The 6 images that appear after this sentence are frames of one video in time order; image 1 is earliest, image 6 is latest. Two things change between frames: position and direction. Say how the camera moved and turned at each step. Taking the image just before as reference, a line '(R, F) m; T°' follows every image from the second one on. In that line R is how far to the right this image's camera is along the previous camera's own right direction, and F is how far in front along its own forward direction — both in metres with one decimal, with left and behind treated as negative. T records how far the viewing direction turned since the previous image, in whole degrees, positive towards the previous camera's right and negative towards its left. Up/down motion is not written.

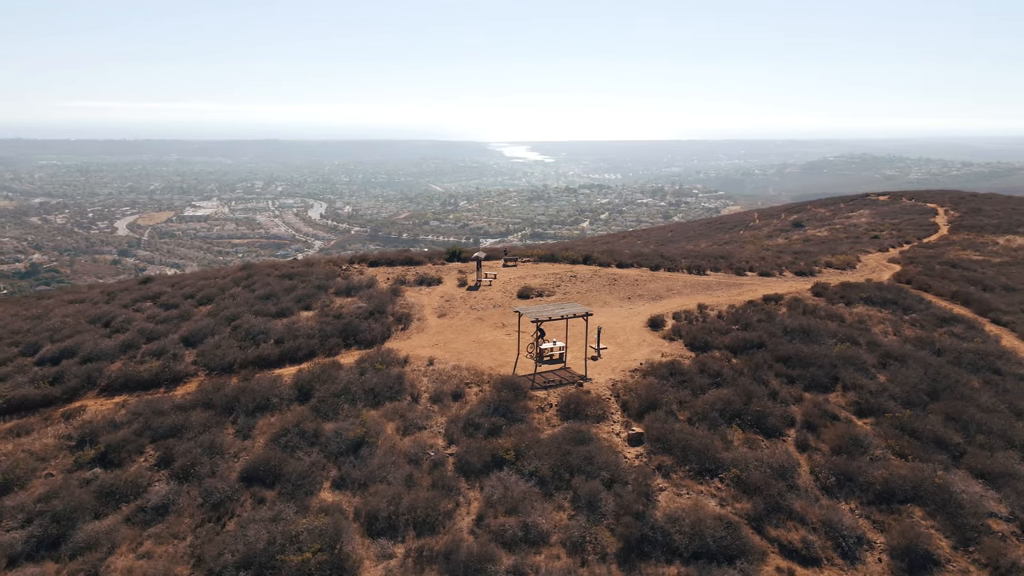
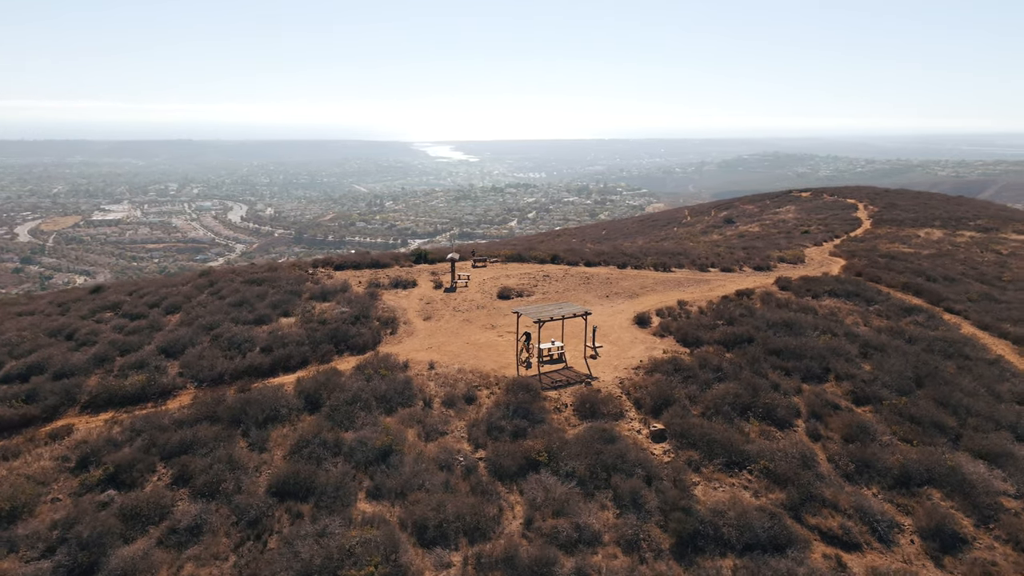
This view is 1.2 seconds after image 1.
(-1.5, +0.1) m; +5°
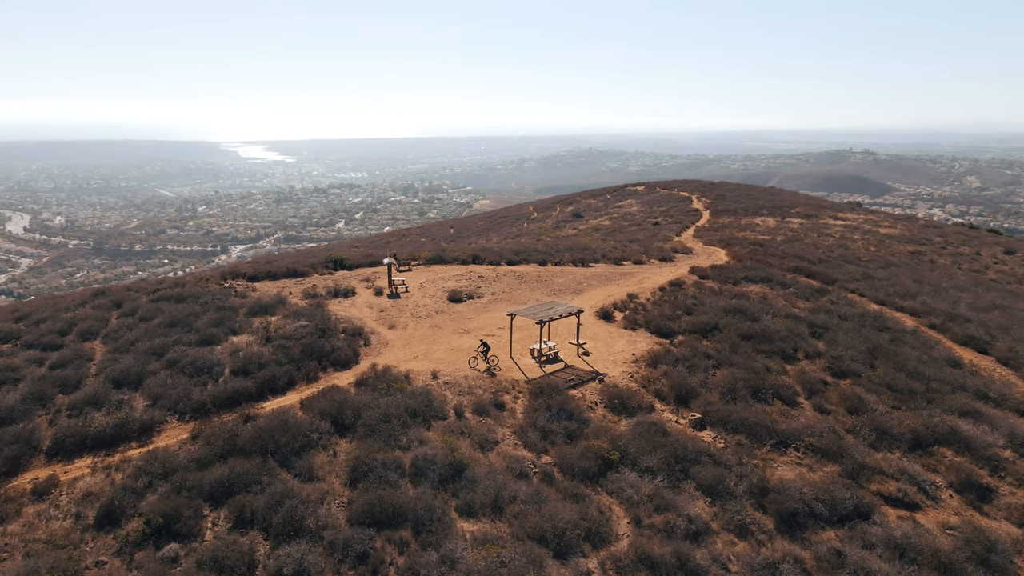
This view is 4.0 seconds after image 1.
(-3.4, +0.5) m; +13°
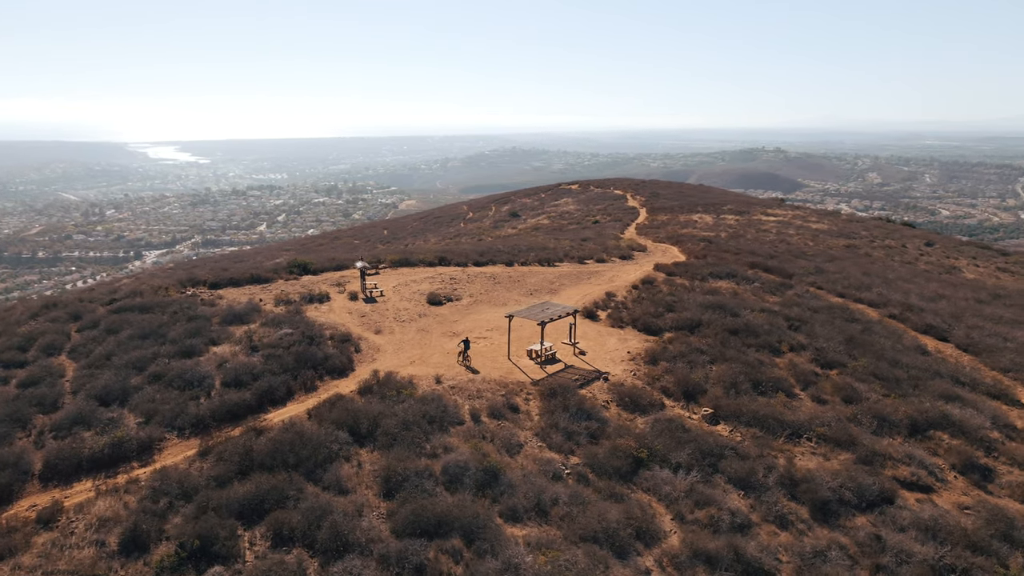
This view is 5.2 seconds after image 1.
(-1.5, +0.1) m; +6°
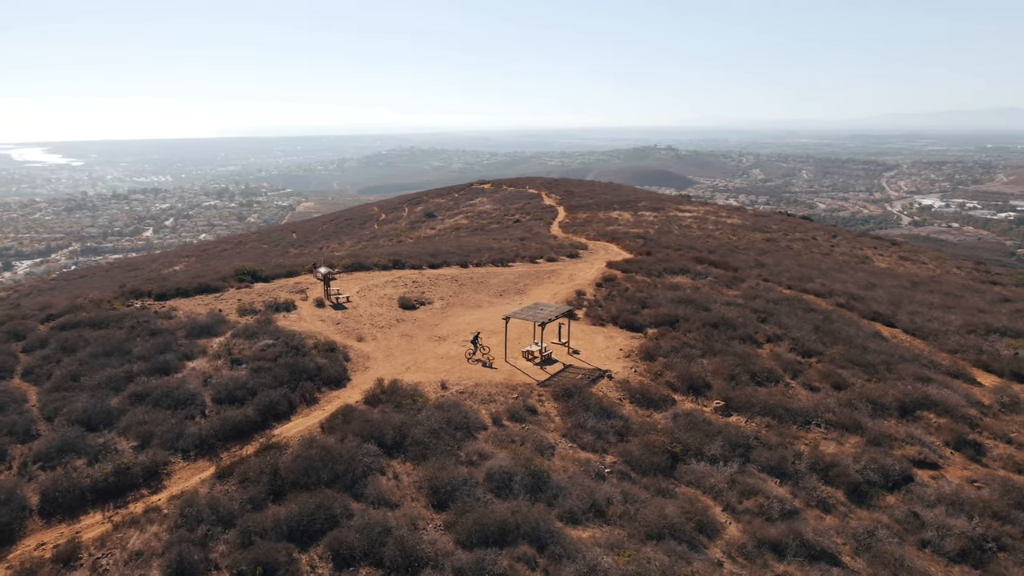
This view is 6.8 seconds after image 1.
(-2.0, +0.2) m; +7°
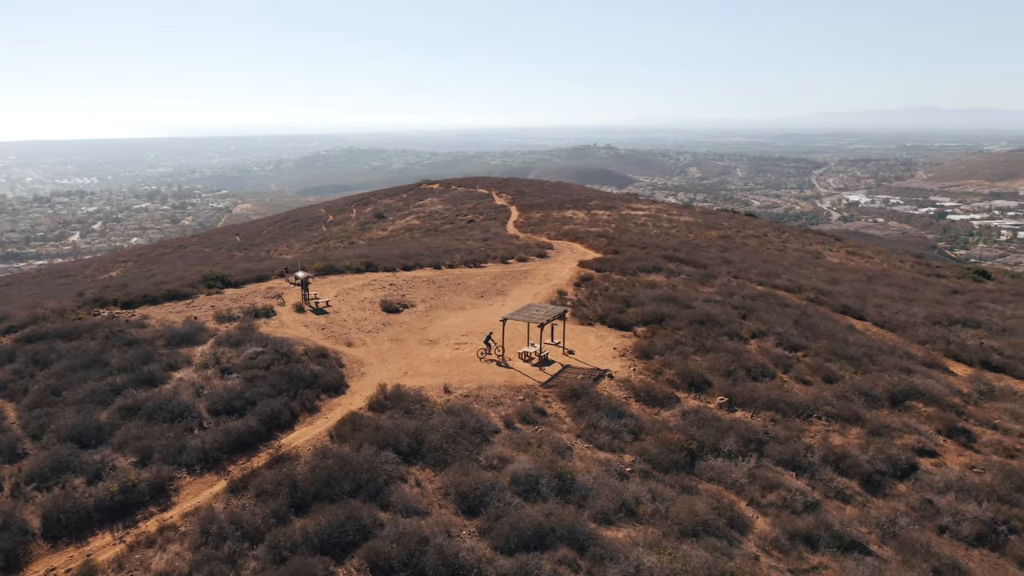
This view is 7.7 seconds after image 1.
(-1.1, +0.1) m; +4°
